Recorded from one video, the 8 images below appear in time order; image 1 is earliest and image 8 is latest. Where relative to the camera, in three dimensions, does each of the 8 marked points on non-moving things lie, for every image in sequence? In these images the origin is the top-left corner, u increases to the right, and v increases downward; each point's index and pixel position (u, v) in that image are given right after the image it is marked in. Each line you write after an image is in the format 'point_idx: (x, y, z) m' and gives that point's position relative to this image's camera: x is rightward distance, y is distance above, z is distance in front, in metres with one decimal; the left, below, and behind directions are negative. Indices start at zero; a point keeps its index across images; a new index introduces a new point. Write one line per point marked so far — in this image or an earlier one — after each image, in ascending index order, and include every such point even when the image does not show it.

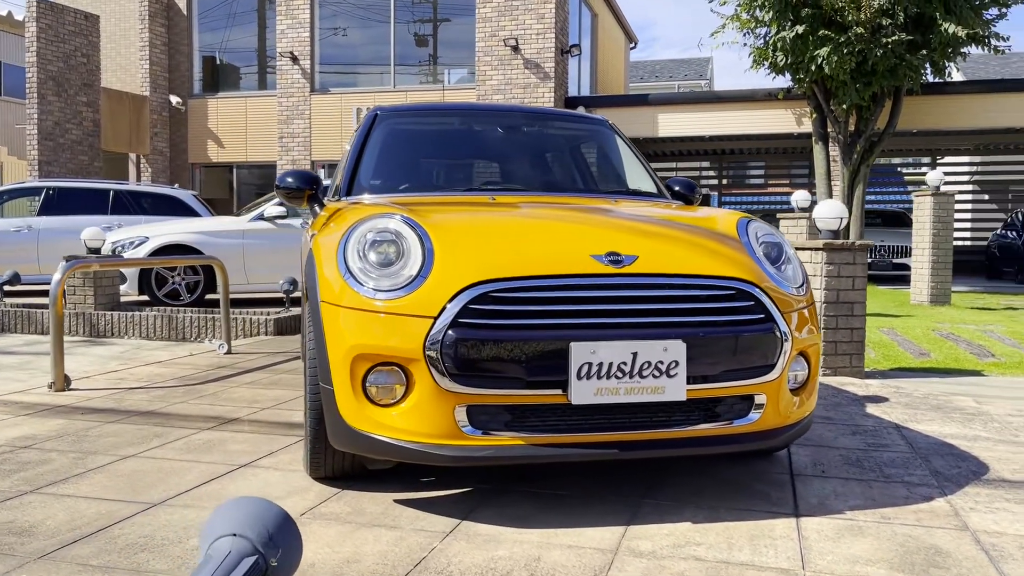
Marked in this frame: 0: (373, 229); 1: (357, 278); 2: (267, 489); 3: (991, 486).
0: (-0.4, +0.2, +2.8) m
1: (-0.5, 0.0, +2.6) m
2: (-0.8, -0.7, +2.9) m
3: (+1.6, -0.7, +3.0) m
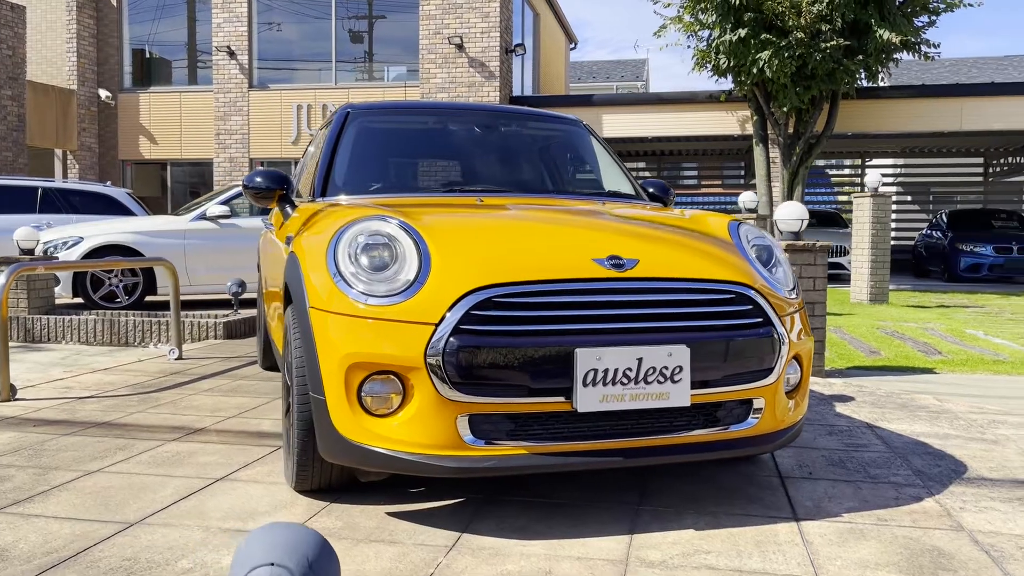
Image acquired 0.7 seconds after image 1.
0: (-0.5, +0.2, +2.7) m
1: (-0.5, 0.0, +2.5) m
2: (-0.8, -0.7, +2.7) m
3: (+1.6, -0.7, +3.0) m
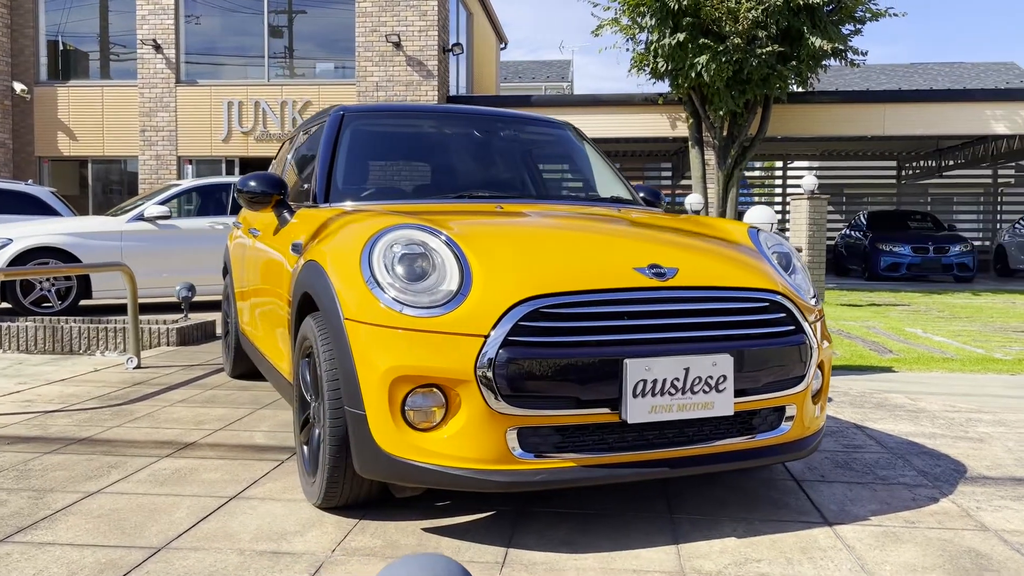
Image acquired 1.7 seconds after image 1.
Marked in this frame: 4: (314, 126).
0: (-0.3, +0.1, +2.6) m
1: (-0.4, 0.0, +2.5) m
2: (-0.7, -0.7, +2.6) m
3: (+1.7, -0.7, +3.1) m
4: (-1.1, +0.8, +4.5) m
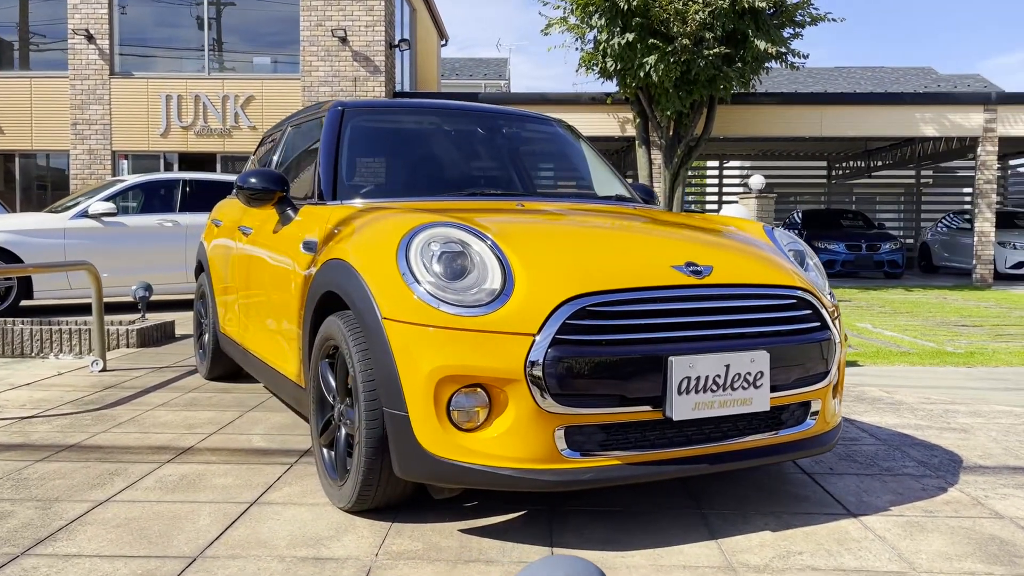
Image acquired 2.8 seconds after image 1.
0: (-0.2, +0.1, +2.5) m
1: (-0.2, 0.0, +2.4) m
2: (-0.6, -0.7, +2.6) m
3: (+1.7, -0.7, +3.2) m
4: (-1.1, +0.8, +4.4) m
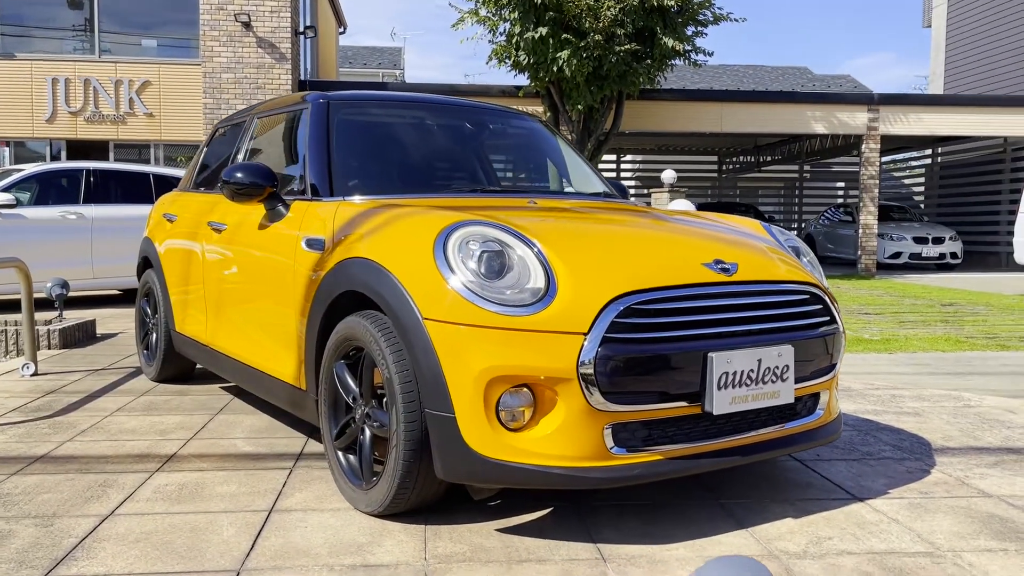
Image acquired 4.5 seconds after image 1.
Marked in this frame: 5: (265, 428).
0: (-0.1, +0.1, +2.5) m
1: (-0.1, 0.0, +2.4) m
2: (-0.5, -0.7, +2.5) m
3: (+1.7, -0.7, +3.5) m
4: (-1.2, +0.8, +4.2) m
5: (-1.1, -0.6, +3.8) m
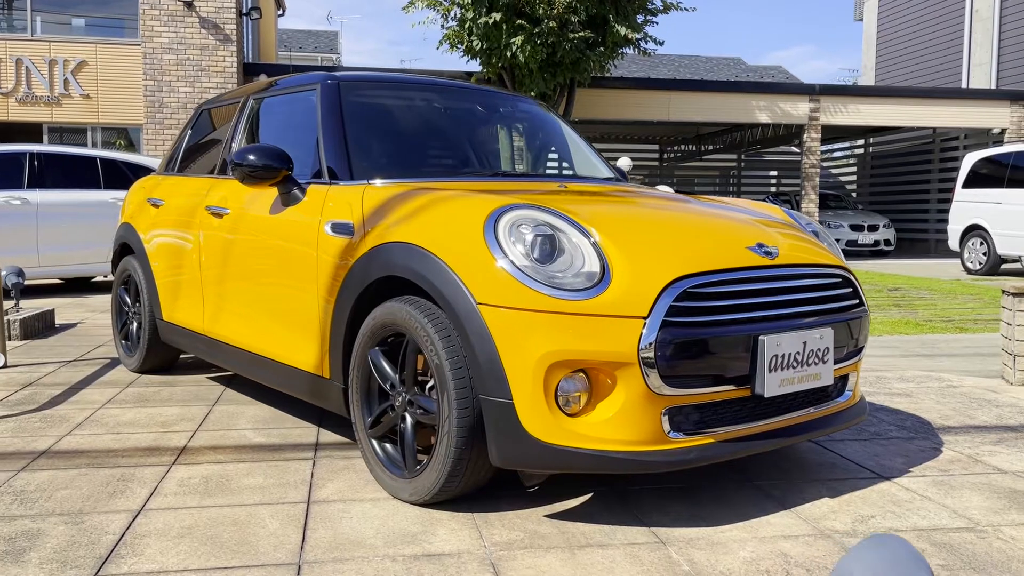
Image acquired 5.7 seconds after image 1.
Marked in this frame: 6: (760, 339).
0: (0.0, +0.2, +2.5) m
1: (0.0, 0.0, +2.4) m
2: (-0.3, -0.7, +2.5) m
3: (+1.8, -0.6, +3.6) m
4: (-1.2, +0.9, +4.1) m
5: (-1.0, -0.6, +3.7) m
6: (+0.7, -0.1, +2.5) m
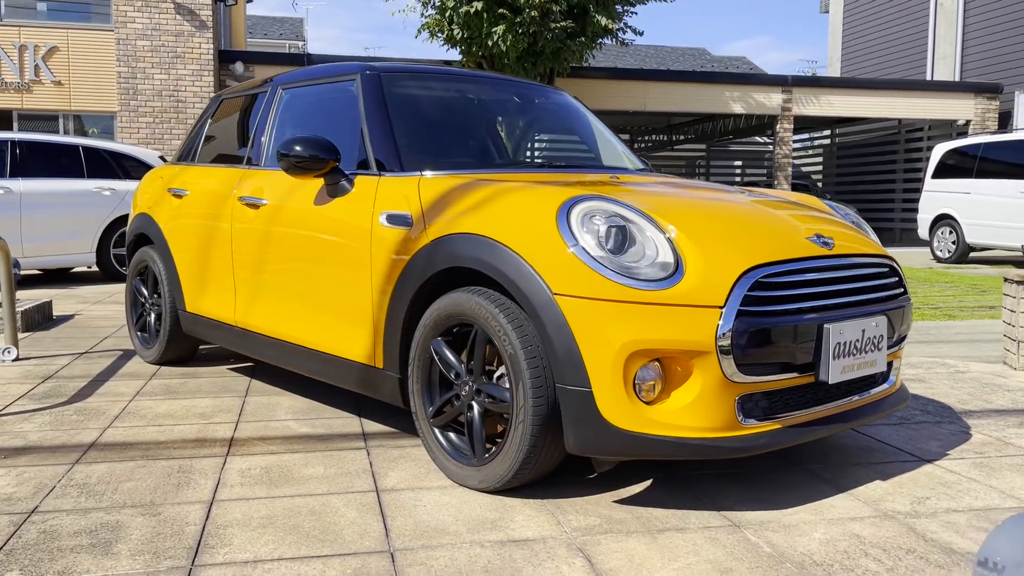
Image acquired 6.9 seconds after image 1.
0: (+0.2, +0.2, +2.5) m
1: (+0.3, +0.1, +2.4) m
2: (-0.1, -0.6, +2.5) m
3: (+2.0, -0.6, +3.7) m
4: (-1.1, +1.0, +4.1) m
5: (-0.9, -0.5, +3.7) m
6: (+0.9, -0.1, +2.6) m
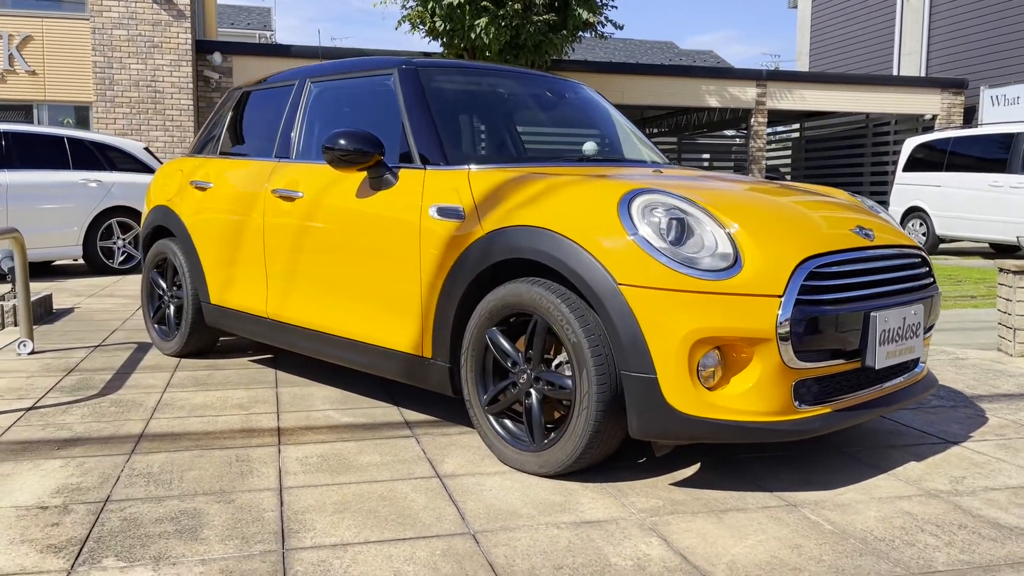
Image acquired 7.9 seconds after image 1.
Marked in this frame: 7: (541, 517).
0: (+0.4, +0.3, +2.6) m
1: (+0.4, +0.1, +2.5) m
2: (+0.1, -0.6, +2.6) m
3: (+2.1, -0.5, +3.9) m
4: (-1.0, +1.0, +4.1) m
5: (-0.7, -0.5, +3.8) m
6: (+1.1, -0.1, +2.7) m
7: (+0.1, -0.6, +2.4) m
